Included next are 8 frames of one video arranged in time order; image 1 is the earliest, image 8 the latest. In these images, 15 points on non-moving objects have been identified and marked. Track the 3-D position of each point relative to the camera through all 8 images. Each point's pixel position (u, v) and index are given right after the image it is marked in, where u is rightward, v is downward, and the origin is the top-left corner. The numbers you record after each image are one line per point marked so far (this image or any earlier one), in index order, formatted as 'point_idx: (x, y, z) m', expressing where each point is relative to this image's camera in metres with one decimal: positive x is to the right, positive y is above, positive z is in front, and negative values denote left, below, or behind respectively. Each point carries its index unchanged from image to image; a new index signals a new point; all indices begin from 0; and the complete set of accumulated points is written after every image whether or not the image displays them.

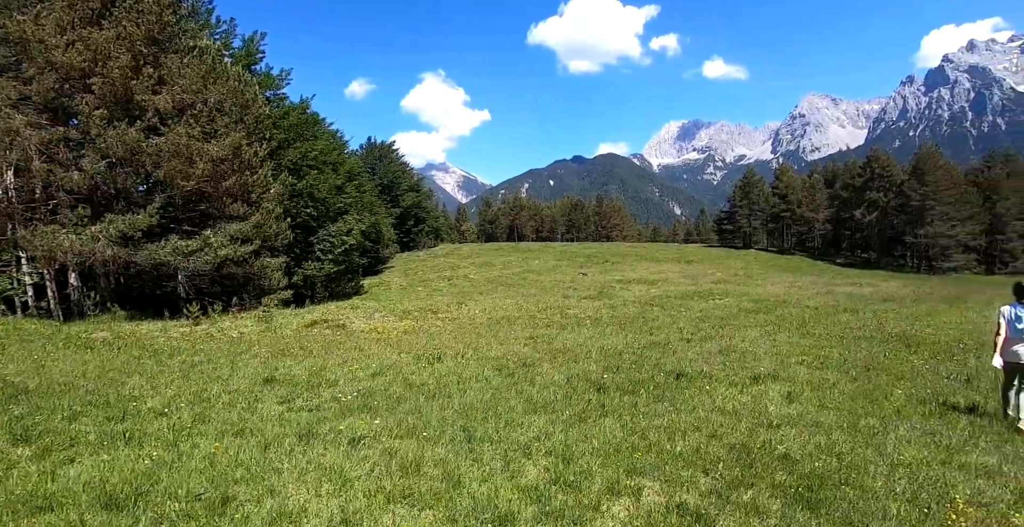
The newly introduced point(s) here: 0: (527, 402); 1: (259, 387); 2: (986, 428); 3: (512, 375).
0: (+0.2, -2.4, +10.2) m
1: (-5.6, -2.7, +13.5) m
2: (+7.3, -2.5, +9.5) m
3: (0.0, -2.4, +13.2) m
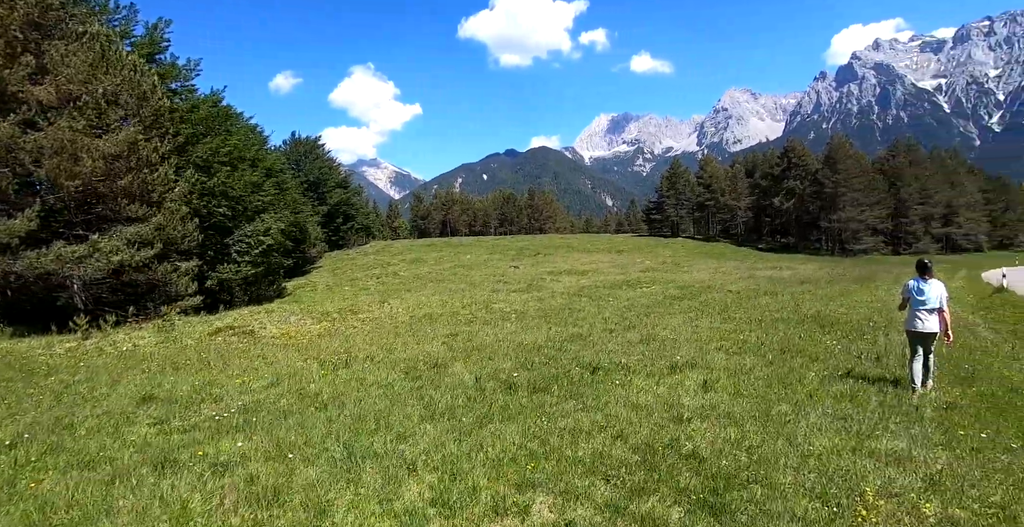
0: (-1.3, -2.2, +9.3) m
1: (-7.4, -2.8, +12.1) m
2: (+5.8, -2.2, +9.3) m
3: (-1.8, -2.3, +12.3) m
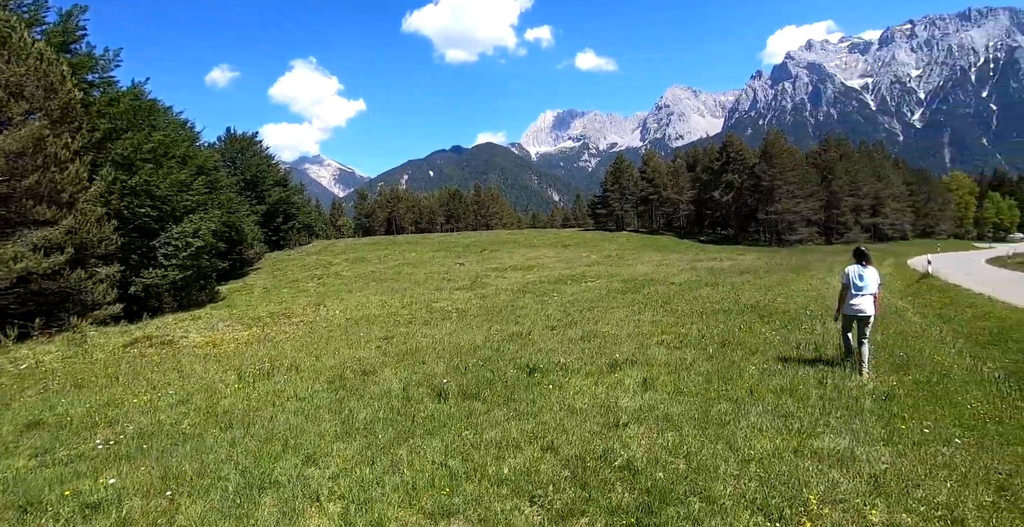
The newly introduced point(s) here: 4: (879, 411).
0: (-2.3, -2.2, +8.5) m
1: (-8.6, -2.9, +10.7) m
2: (+4.7, -2.0, +9.1) m
3: (-3.1, -2.3, +11.4) m
4: (+5.1, -2.0, +8.5) m
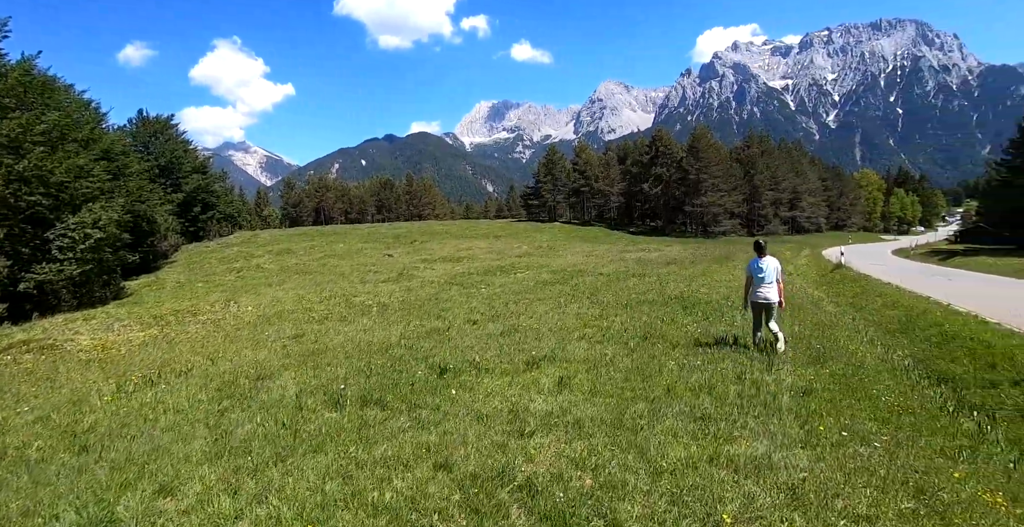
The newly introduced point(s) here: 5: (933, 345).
0: (-3.6, -2.1, +7.4) m
1: (-10.0, -2.8, +9.0) m
2: (+3.4, -1.9, +8.7) m
3: (-4.6, -2.2, +10.2) m
4: (+3.8, -1.9, +8.2) m
5: (+9.9, -1.9, +14.5) m
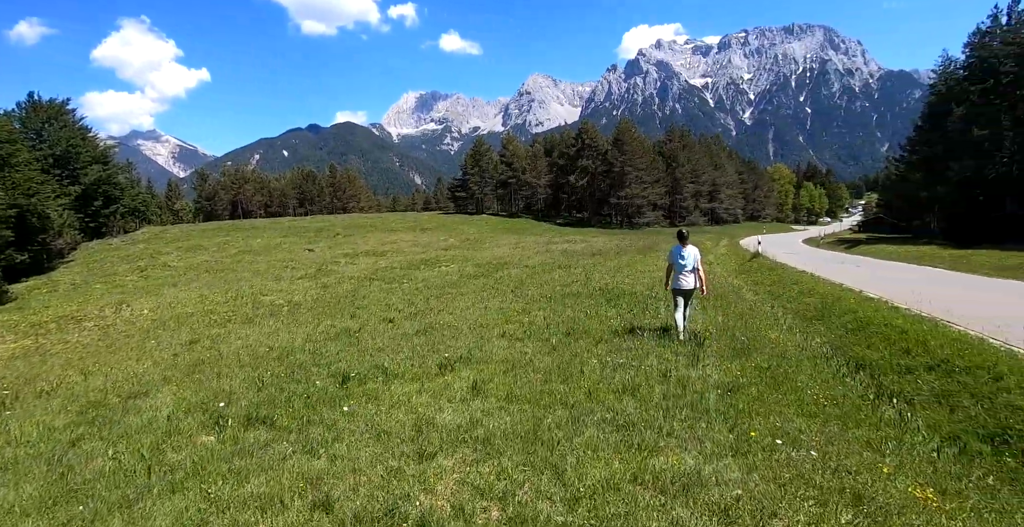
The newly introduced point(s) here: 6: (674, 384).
0: (-4.6, -2.1, +6.1) m
1: (-11.1, -2.9, +6.9) m
2: (+2.2, -1.8, +8.2) m
3: (-5.9, -2.2, +8.7) m
4: (+2.6, -1.8, +7.7) m
5: (+8.0, -1.6, +14.6) m
6: (+2.3, -1.7, +8.6) m
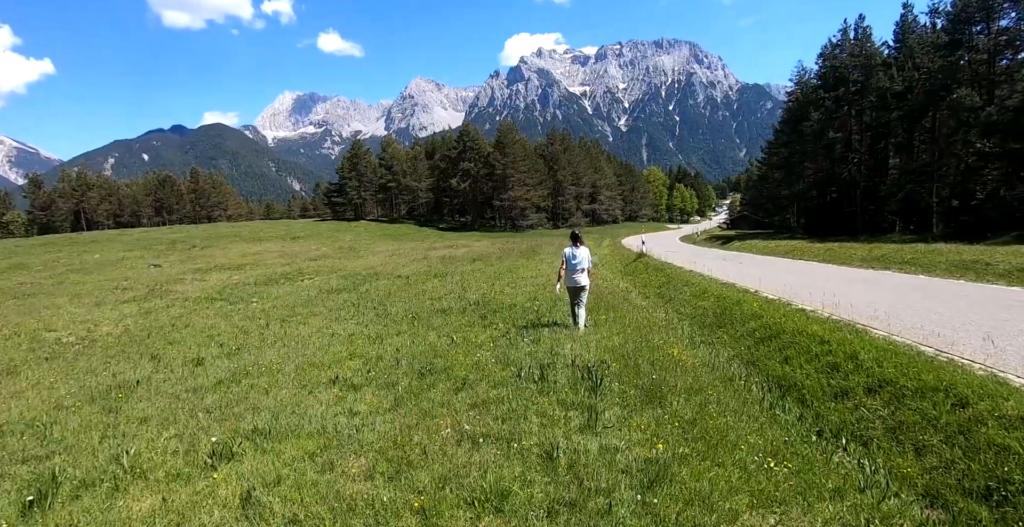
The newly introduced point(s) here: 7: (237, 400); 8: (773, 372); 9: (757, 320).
0: (-5.8, -2.5, +1.9) m
1: (-12.3, -3.5, +1.6) m
2: (+0.5, -1.9, +5.2) m
3: (-7.6, -2.6, +4.3) m
4: (+1.0, -1.9, +4.8) m
5: (+5.1, -1.6, +12.6) m
6: (+0.5, -1.8, +5.7) m
7: (-3.9, -1.9, +9.0) m
8: (+4.5, -1.9, +10.6) m
9: (+5.5, -1.3, +13.9) m
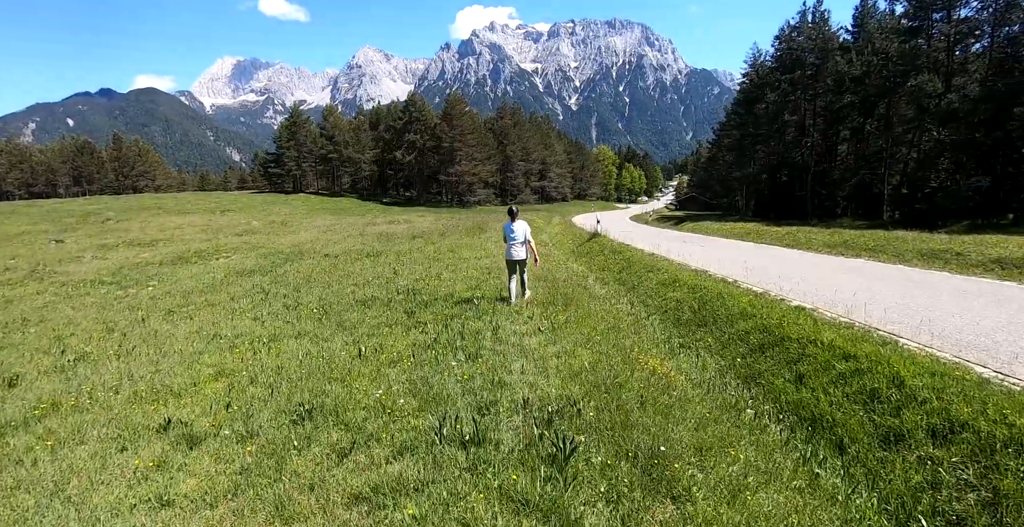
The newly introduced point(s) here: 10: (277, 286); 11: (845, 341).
0: (-5.9, -2.6, -1.4) m
1: (-12.5, -3.6, -2.2) m
2: (+0.1, -1.9, +2.4) m
3: (-7.9, -2.6, +0.8) m
4: (+0.6, -2.0, +2.0) m
5: (+4.0, -1.4, +10.1) m
6: (0.0, -1.9, +2.8) m
7: (-4.7, -1.8, +5.8) m
8: (+3.6, -1.8, +8.0) m
9: (+4.4, -1.1, +11.4) m
10: (-6.7, -0.6, +17.7) m
11: (+5.0, -1.2, +9.3) m
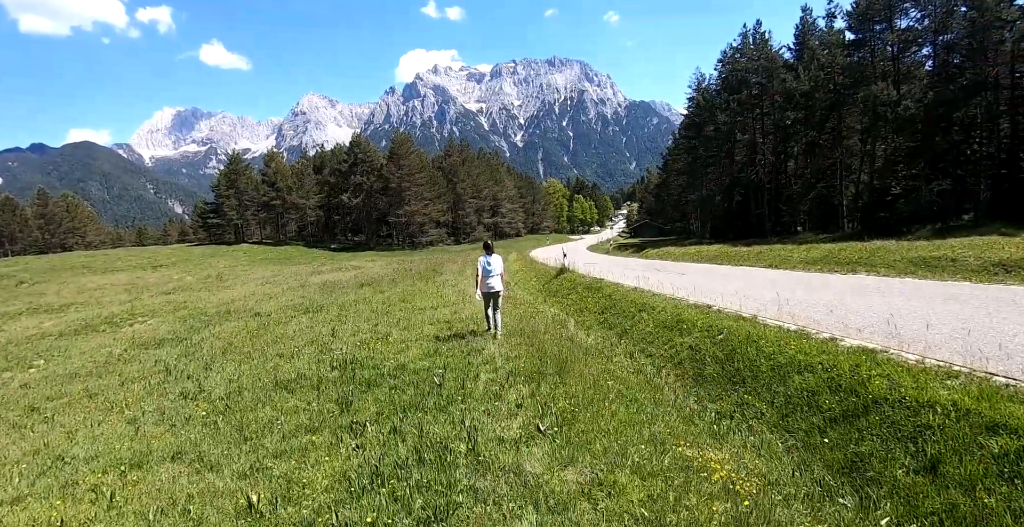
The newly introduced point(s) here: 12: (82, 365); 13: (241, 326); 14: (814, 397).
0: (-5.2, -3.0, -5.0) m
1: (-11.6, -4.3, -6.4) m
2: (+0.5, -2.2, -0.8) m
3: (-7.3, -3.2, -3.0) m
4: (+1.1, -2.1, -1.1) m
5: (+3.8, -1.8, +7.2) m
6: (+0.4, -2.1, -0.4) m
7: (-4.5, -2.5, +2.2) m
8: (+3.6, -2.1, +5.1) m
9: (+4.1, -1.5, +8.6) m
10: (-7.4, -2.2, +14.0) m
11: (+4.9, -1.5, +6.5) m
12: (-11.3, -2.6, +16.4) m
13: (-8.2, -1.9, +19.0) m
14: (+3.8, -1.7, +7.9) m
